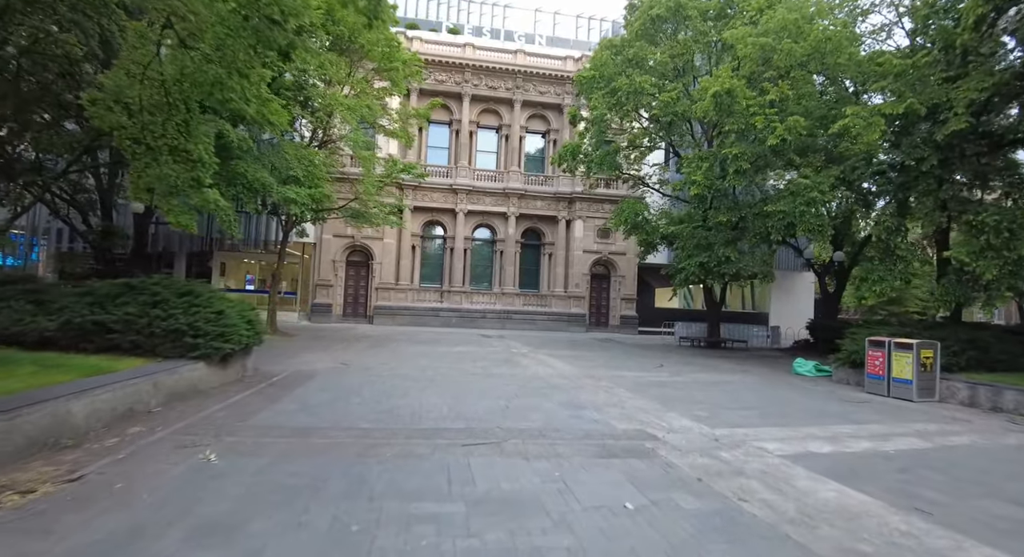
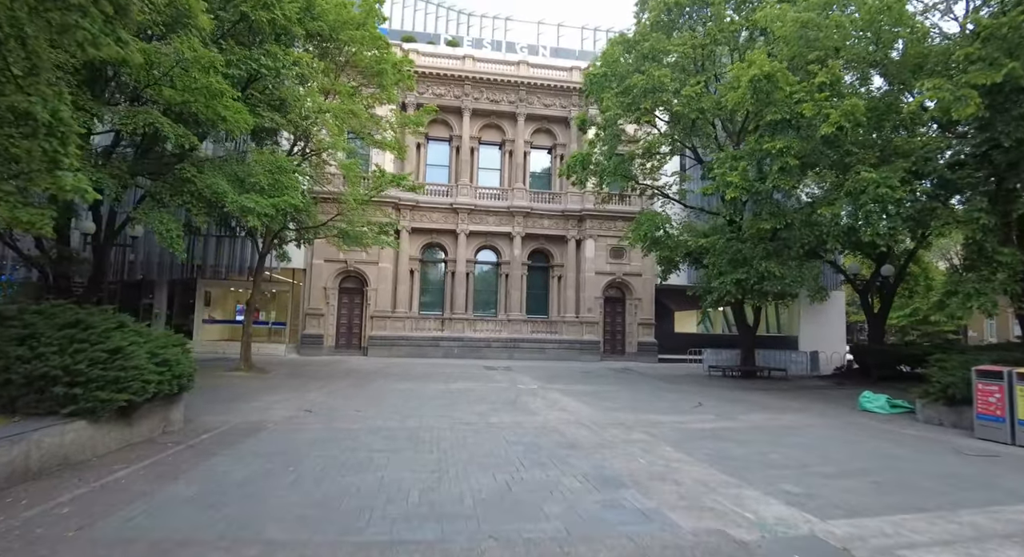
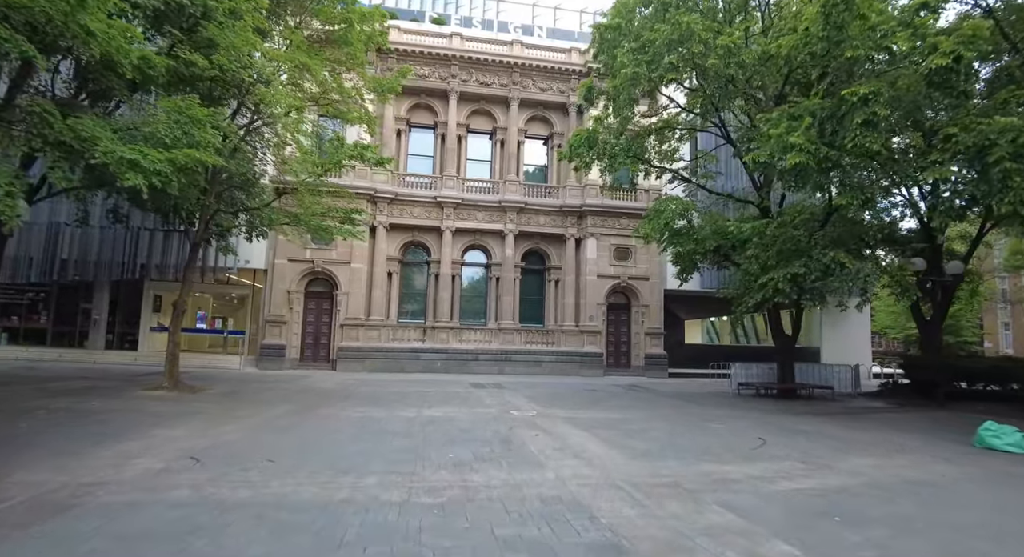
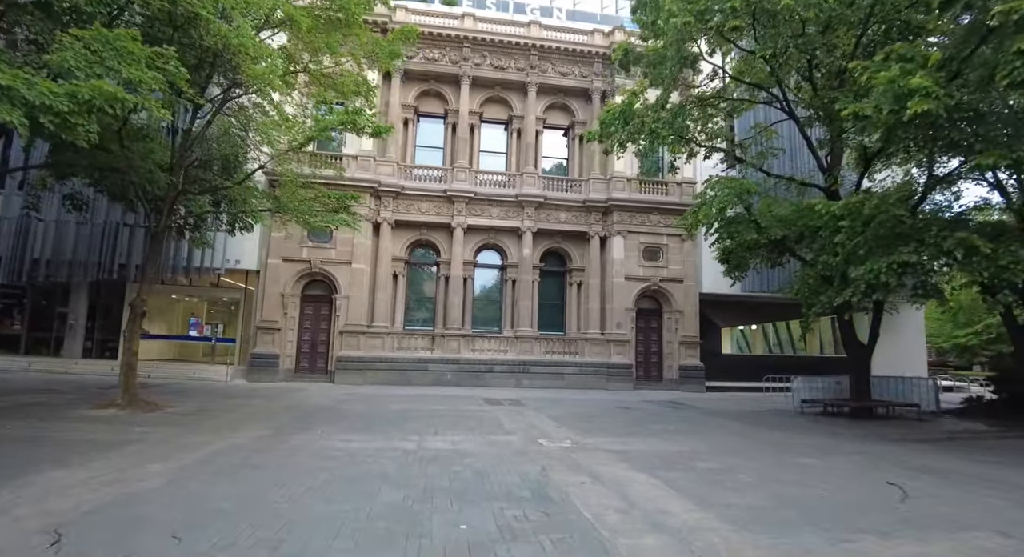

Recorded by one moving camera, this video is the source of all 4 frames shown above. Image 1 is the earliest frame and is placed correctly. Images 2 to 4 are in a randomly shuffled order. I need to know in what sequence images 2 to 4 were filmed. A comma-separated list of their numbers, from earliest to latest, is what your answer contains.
2, 3, 4
